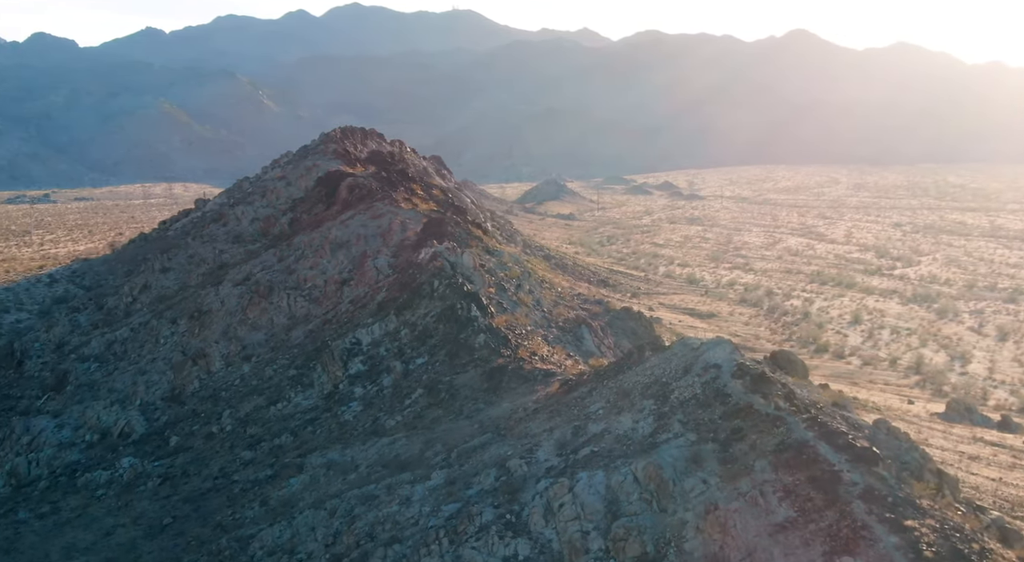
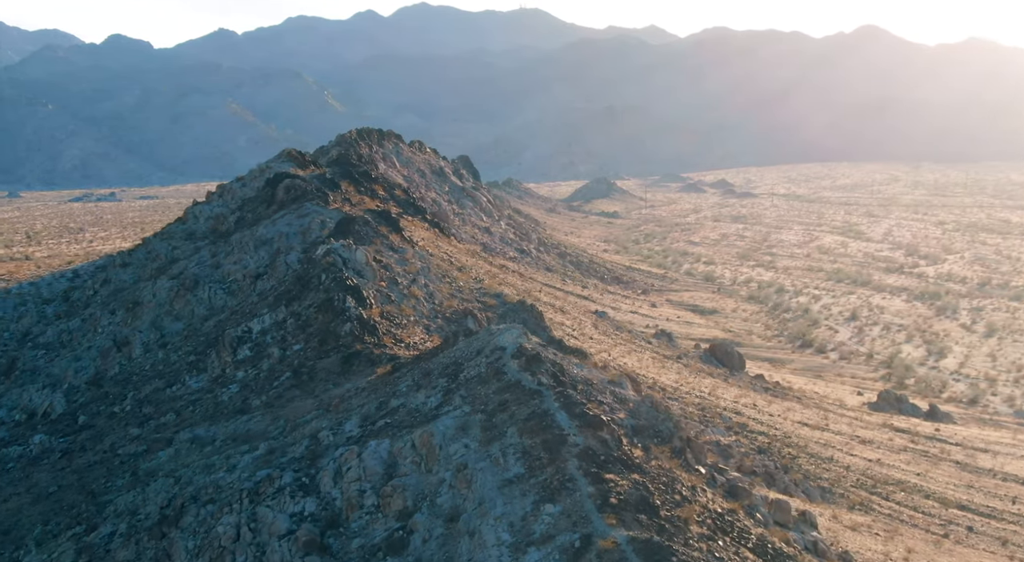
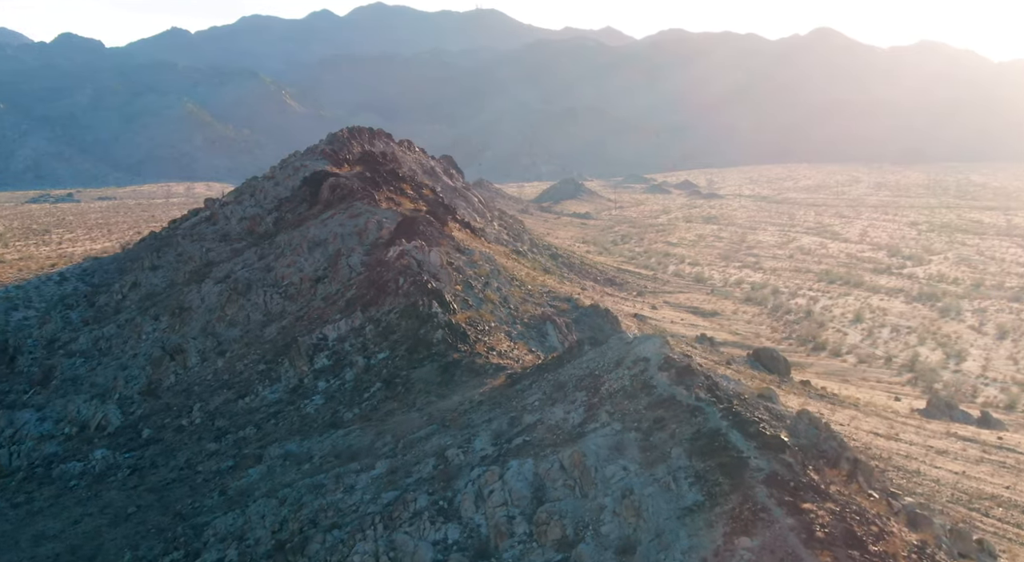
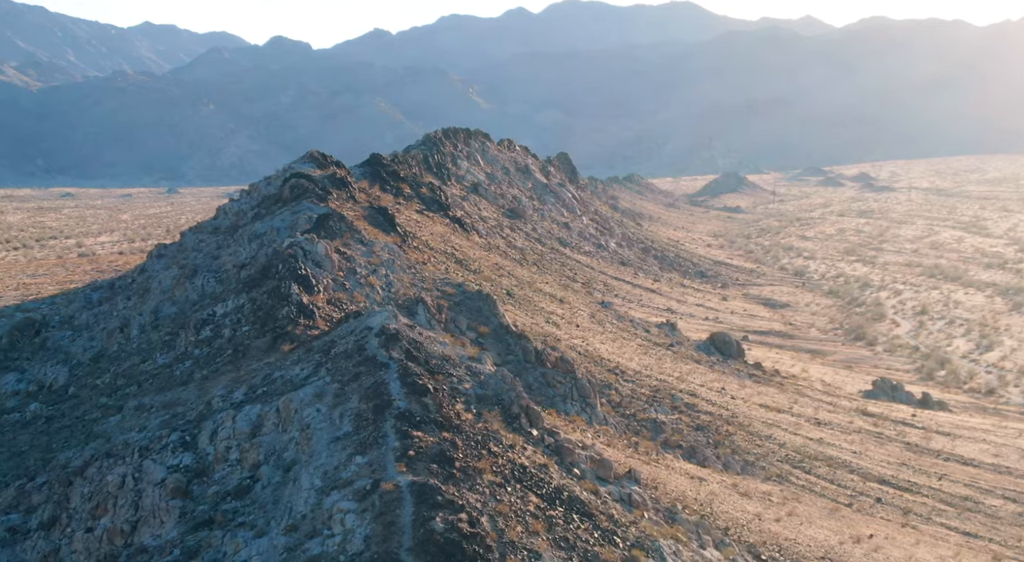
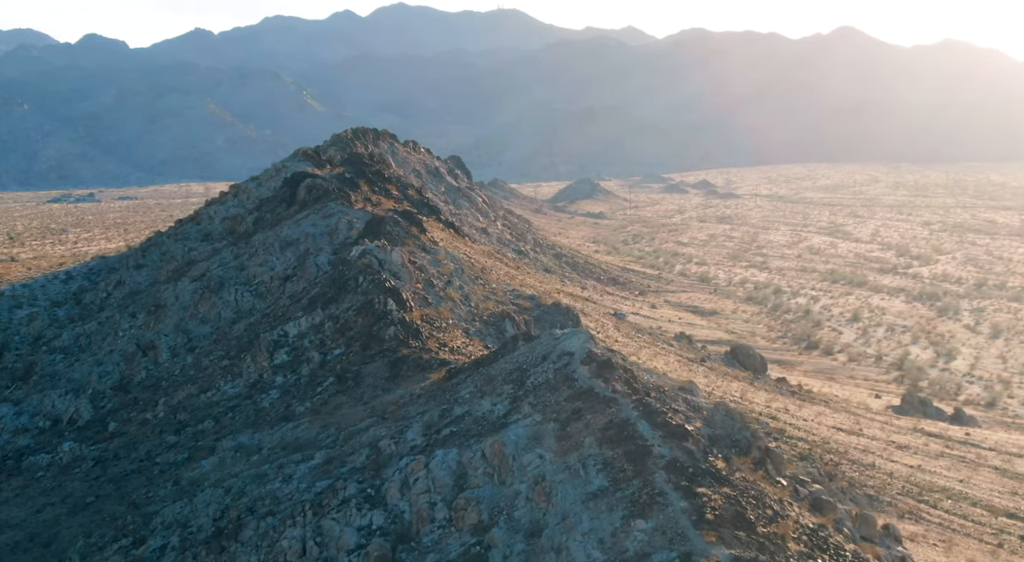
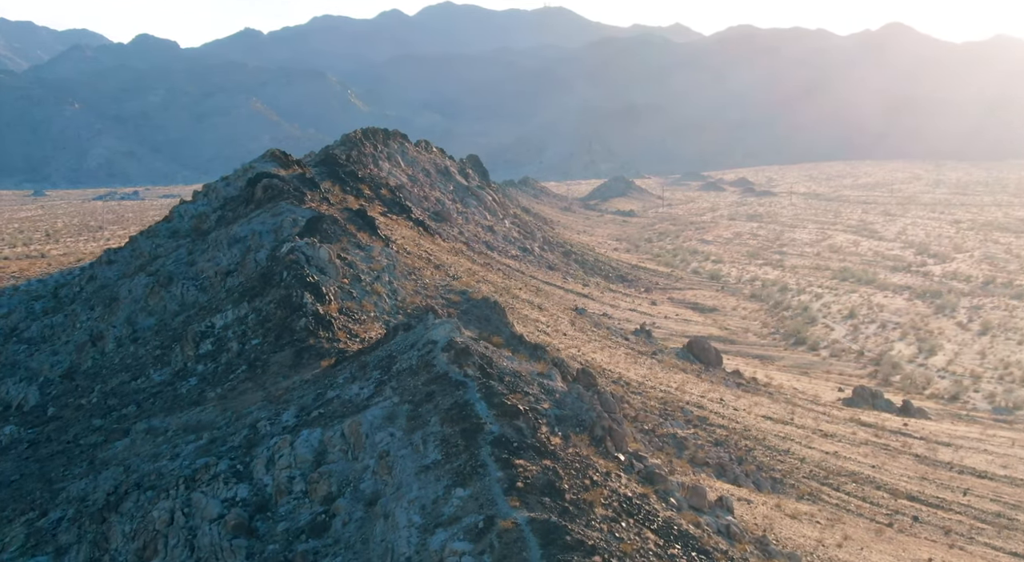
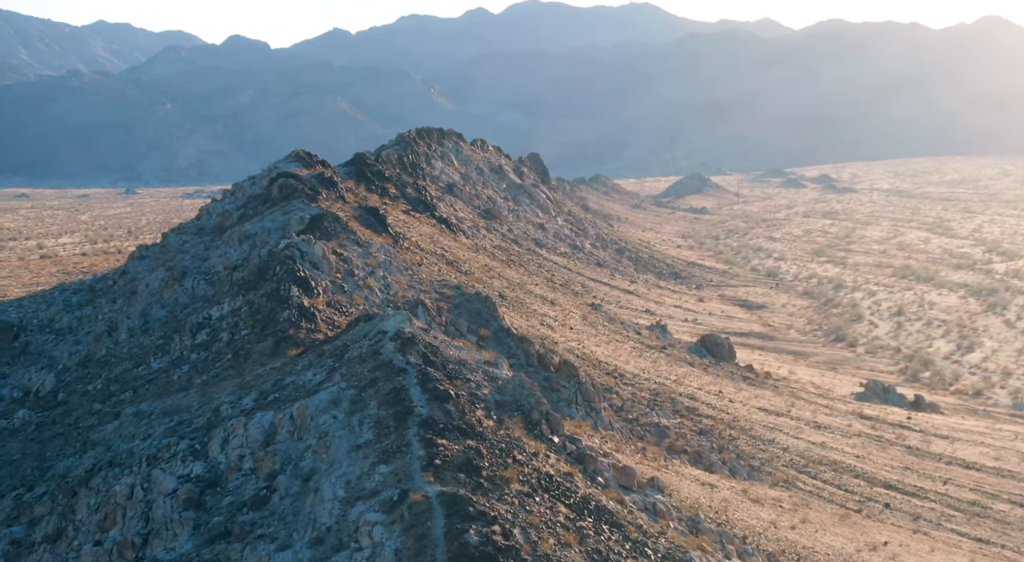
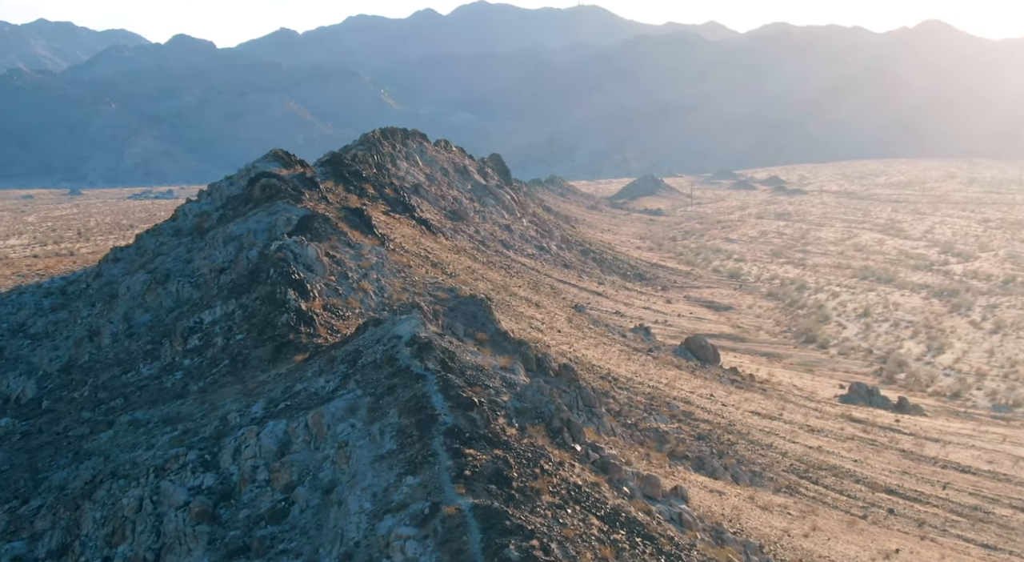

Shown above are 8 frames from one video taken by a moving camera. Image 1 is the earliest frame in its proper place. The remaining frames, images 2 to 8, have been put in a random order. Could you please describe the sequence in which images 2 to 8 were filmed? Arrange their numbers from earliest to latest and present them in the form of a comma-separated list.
3, 5, 2, 6, 8, 7, 4
